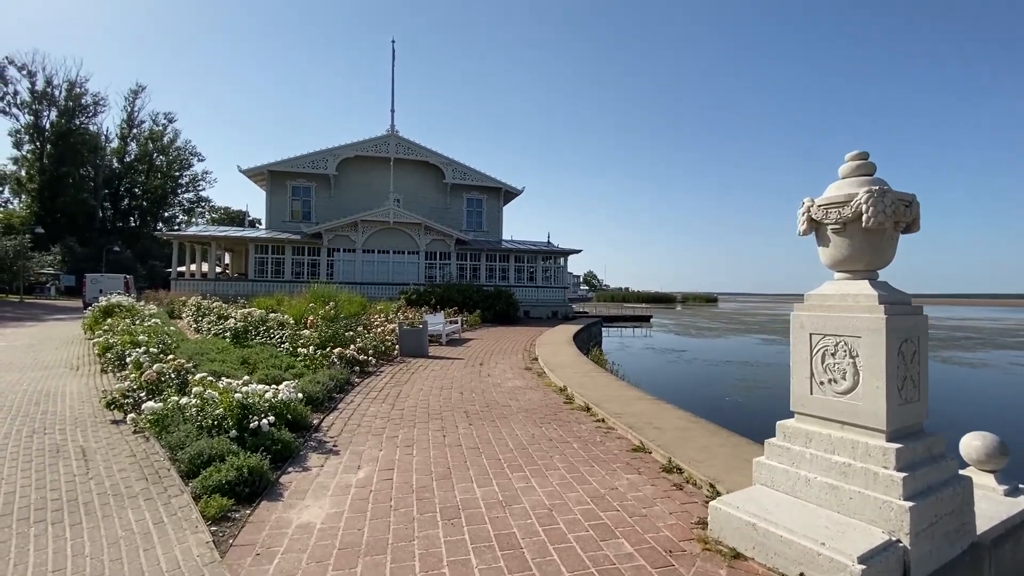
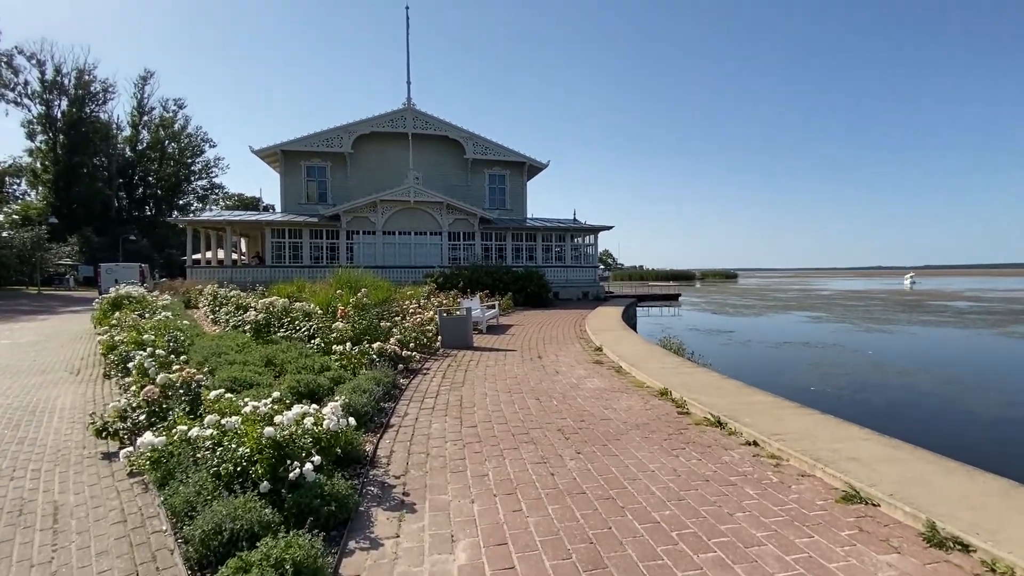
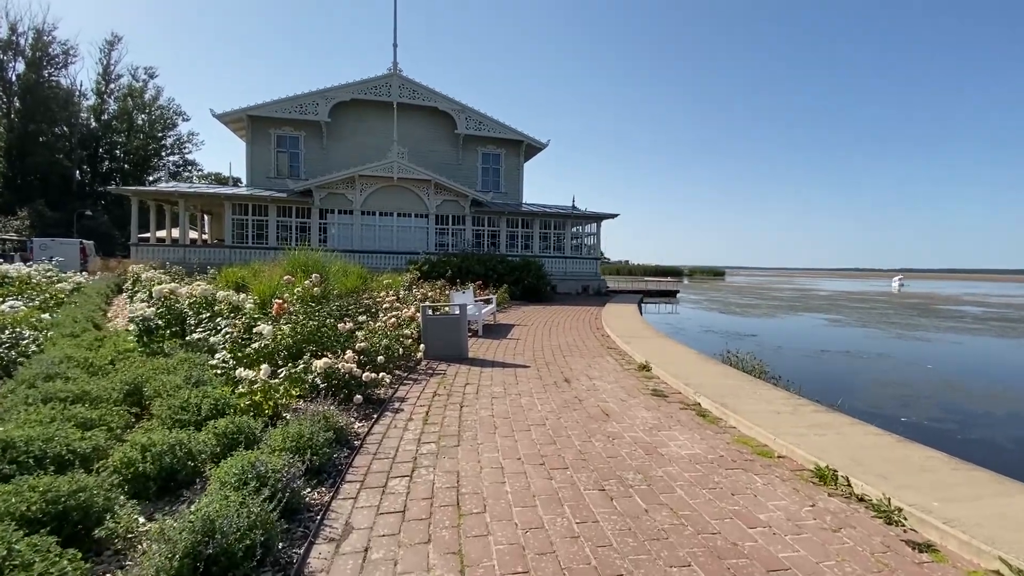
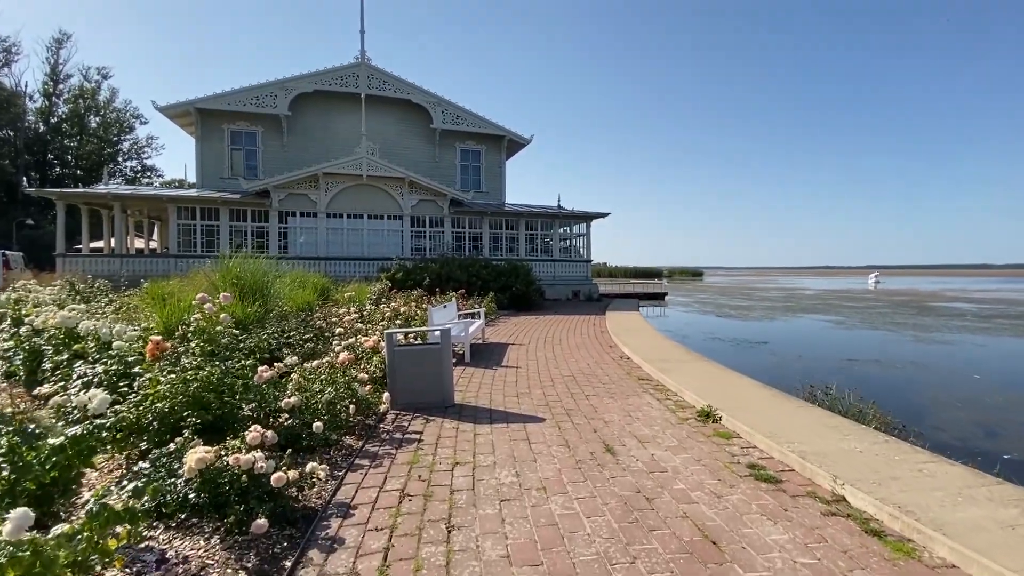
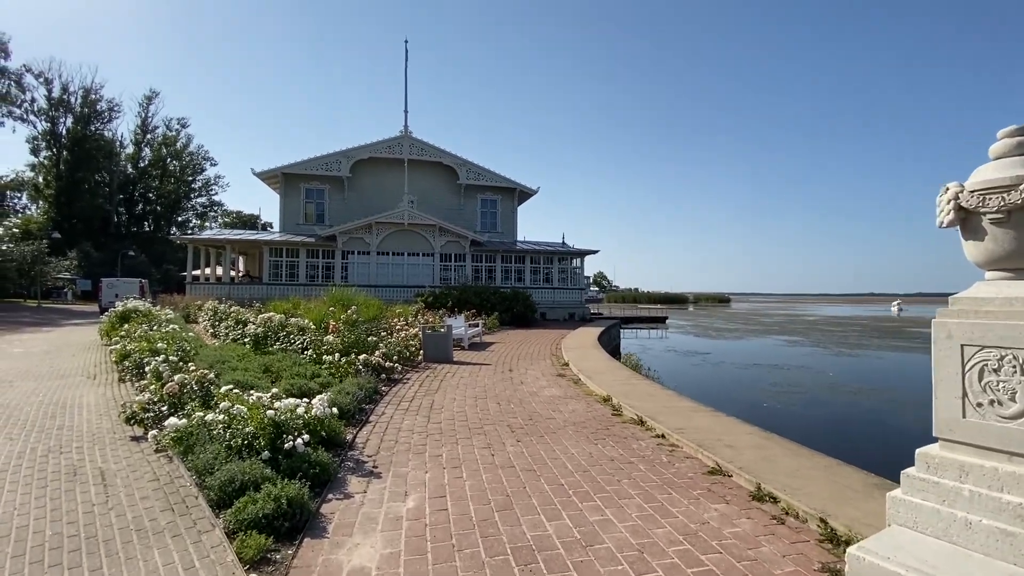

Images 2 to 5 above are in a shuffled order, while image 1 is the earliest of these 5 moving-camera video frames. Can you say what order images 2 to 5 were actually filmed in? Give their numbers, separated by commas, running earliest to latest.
5, 2, 3, 4
